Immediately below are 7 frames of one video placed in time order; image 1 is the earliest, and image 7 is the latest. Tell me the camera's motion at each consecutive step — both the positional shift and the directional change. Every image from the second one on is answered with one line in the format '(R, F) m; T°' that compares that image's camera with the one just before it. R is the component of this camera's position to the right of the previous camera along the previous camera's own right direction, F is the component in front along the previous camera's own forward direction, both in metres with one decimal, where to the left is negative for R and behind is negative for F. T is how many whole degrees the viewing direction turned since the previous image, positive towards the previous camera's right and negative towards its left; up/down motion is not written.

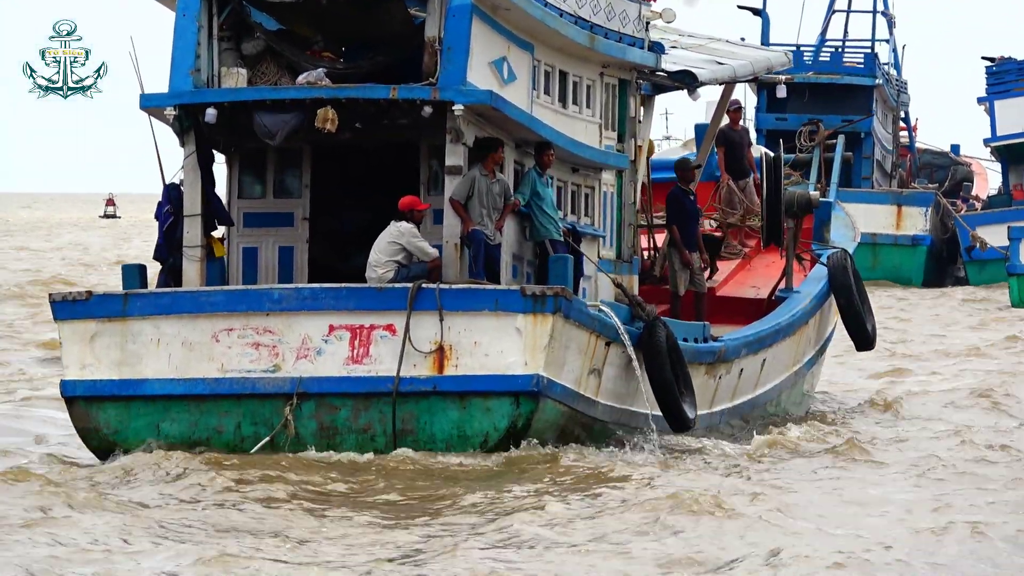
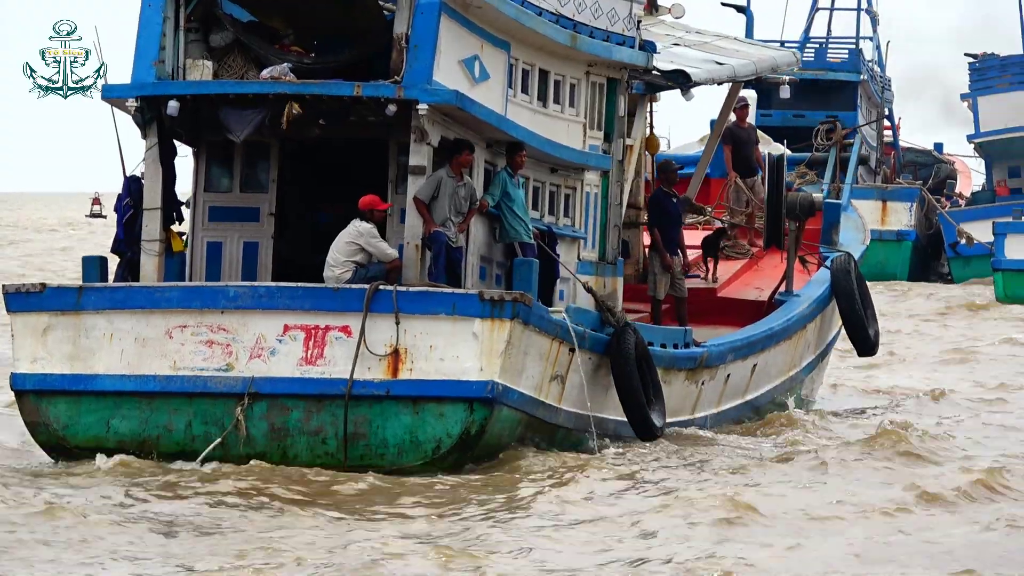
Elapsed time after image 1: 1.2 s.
(+0.4, +0.2) m; -1°
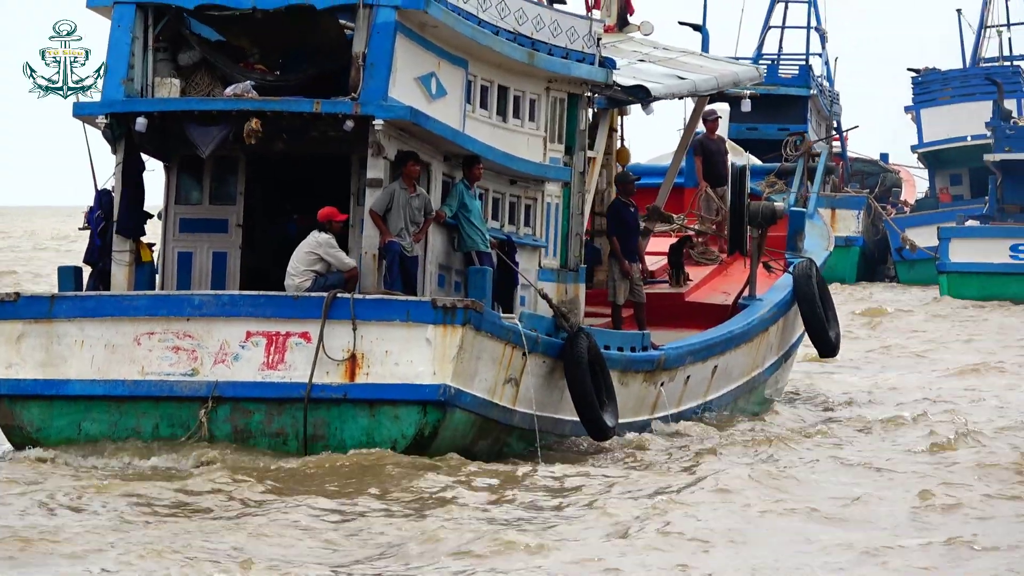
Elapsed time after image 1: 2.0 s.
(+0.3, -0.4) m; 0°
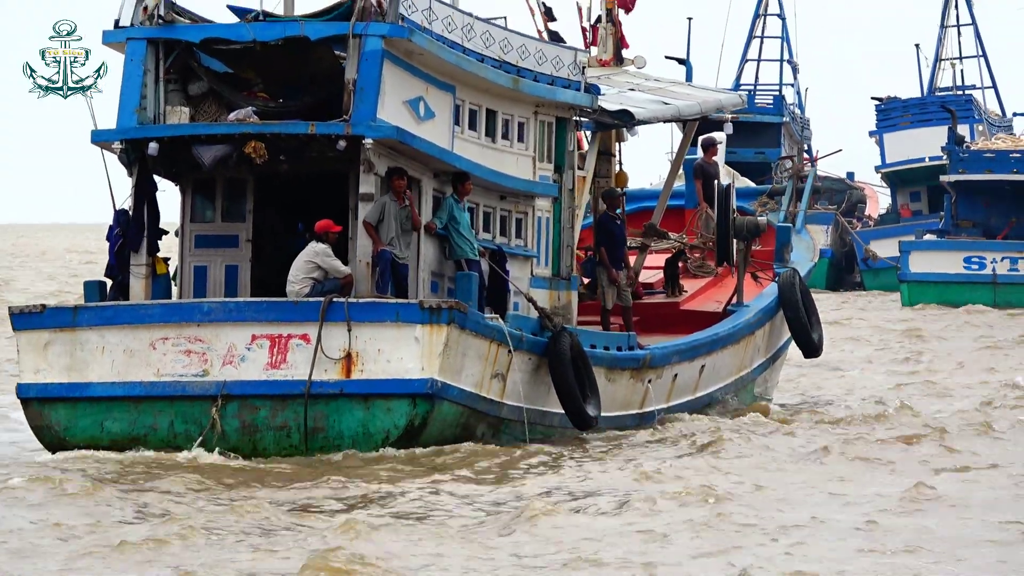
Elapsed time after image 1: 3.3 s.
(+0.4, -0.8) m; -1°
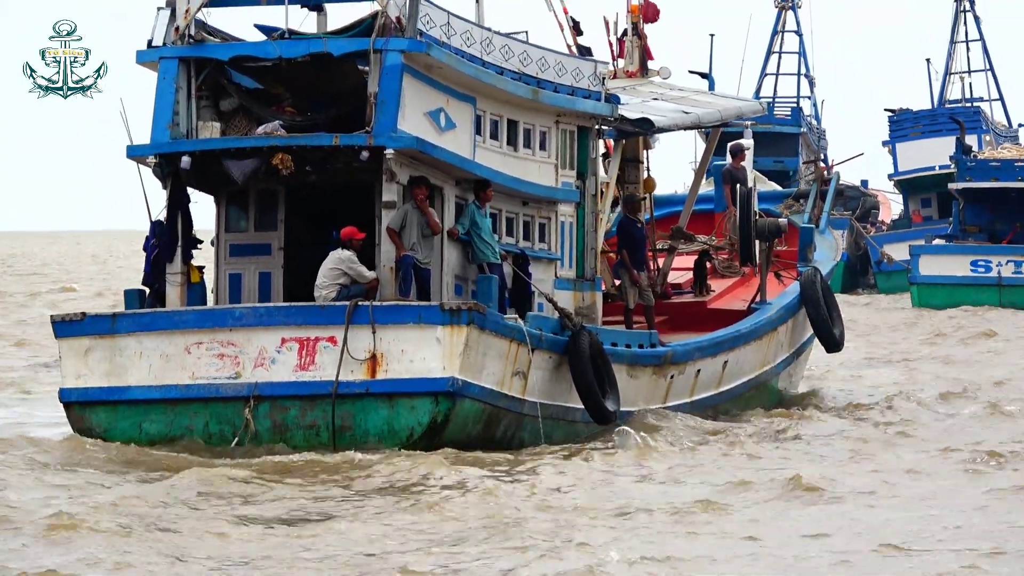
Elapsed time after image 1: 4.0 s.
(+0.2, -0.4) m; -2°
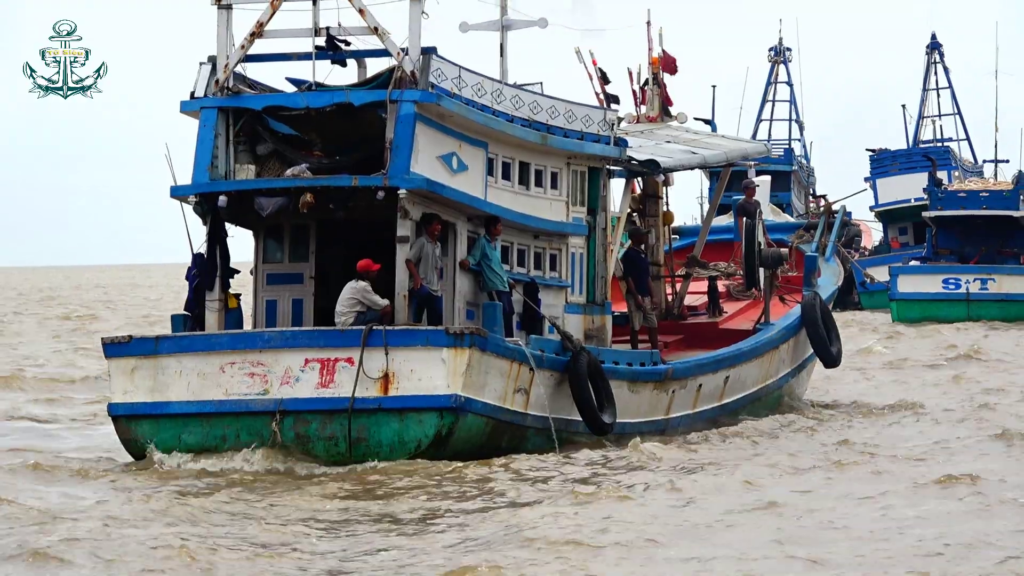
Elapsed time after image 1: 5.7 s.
(+0.5, -1.0) m; -3°
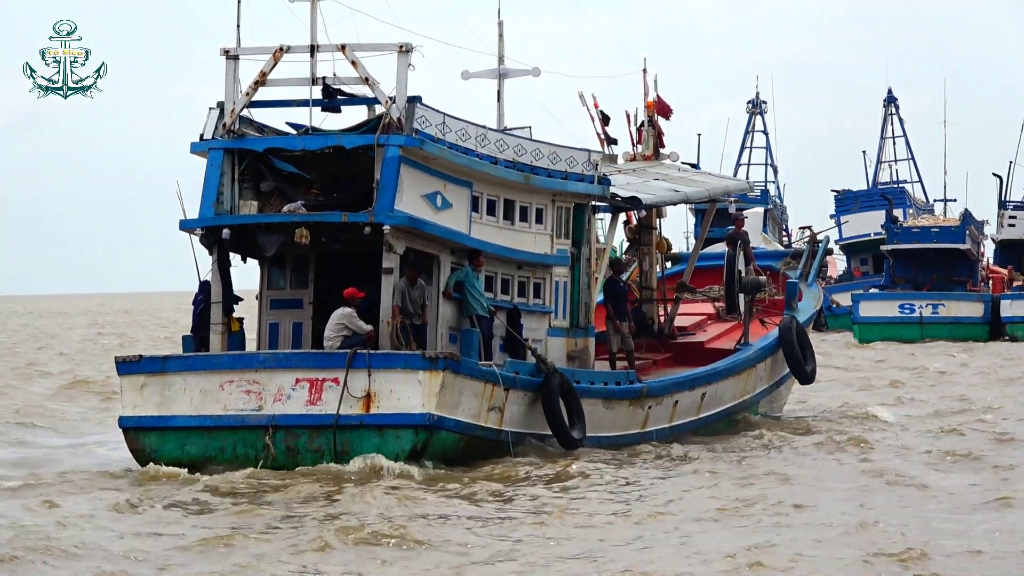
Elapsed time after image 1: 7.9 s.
(+0.7, -1.0) m; -2°
